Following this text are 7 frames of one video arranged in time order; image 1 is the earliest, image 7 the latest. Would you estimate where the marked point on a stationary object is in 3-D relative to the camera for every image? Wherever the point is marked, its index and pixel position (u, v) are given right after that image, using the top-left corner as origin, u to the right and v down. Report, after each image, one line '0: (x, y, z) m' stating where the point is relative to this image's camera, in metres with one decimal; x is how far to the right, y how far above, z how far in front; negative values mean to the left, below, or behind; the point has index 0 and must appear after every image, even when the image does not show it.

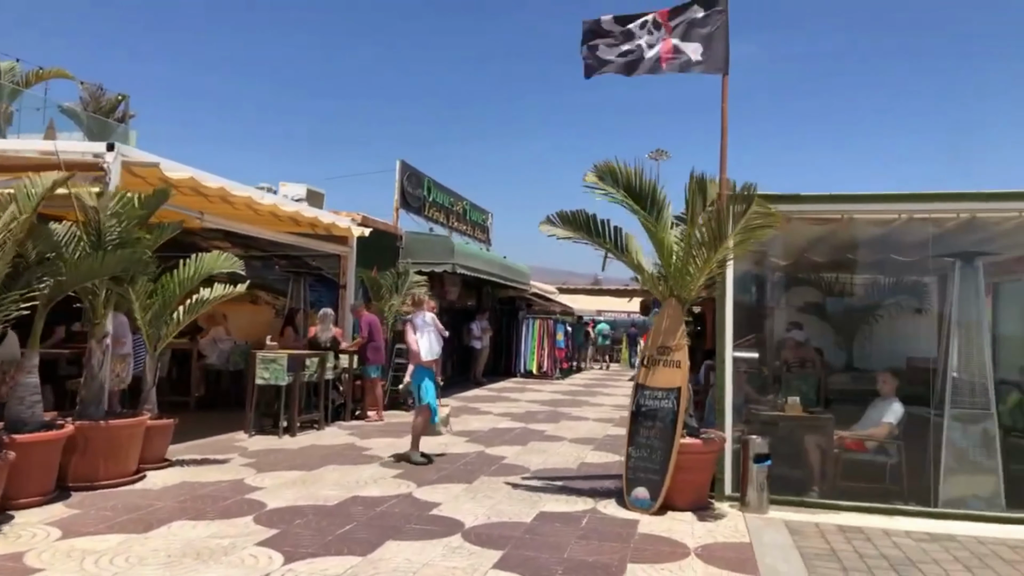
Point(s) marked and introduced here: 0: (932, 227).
0: (+3.6, +0.5, +6.6) m
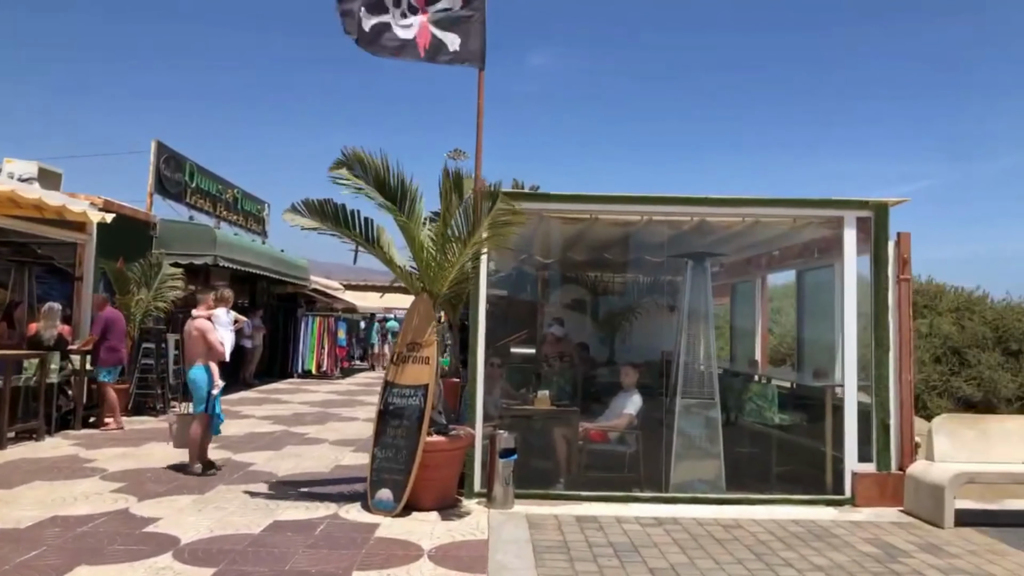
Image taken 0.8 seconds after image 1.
0: (+1.4, +0.5, +7.0) m
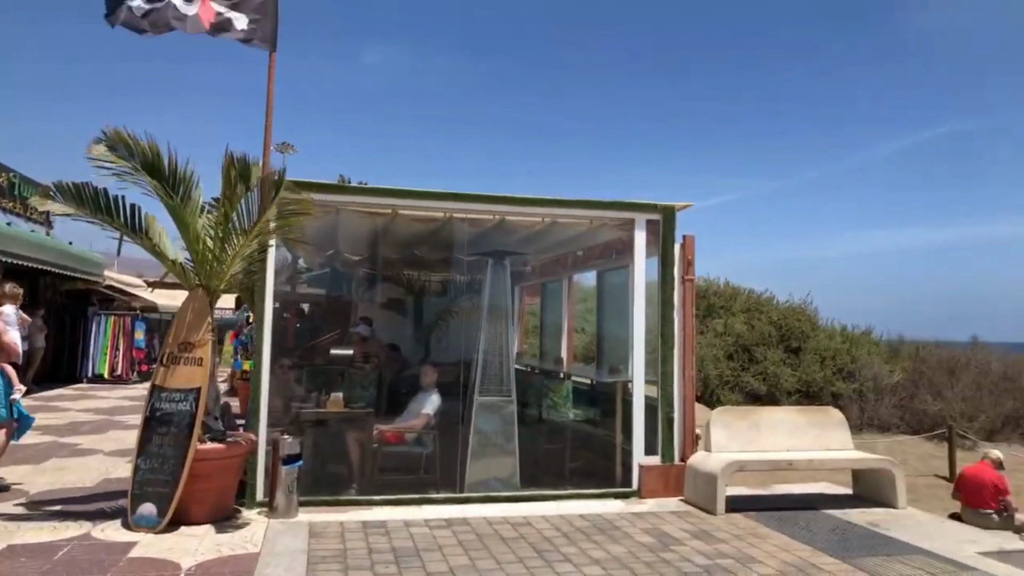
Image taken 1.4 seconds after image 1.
0: (-0.4, +0.6, +6.9) m
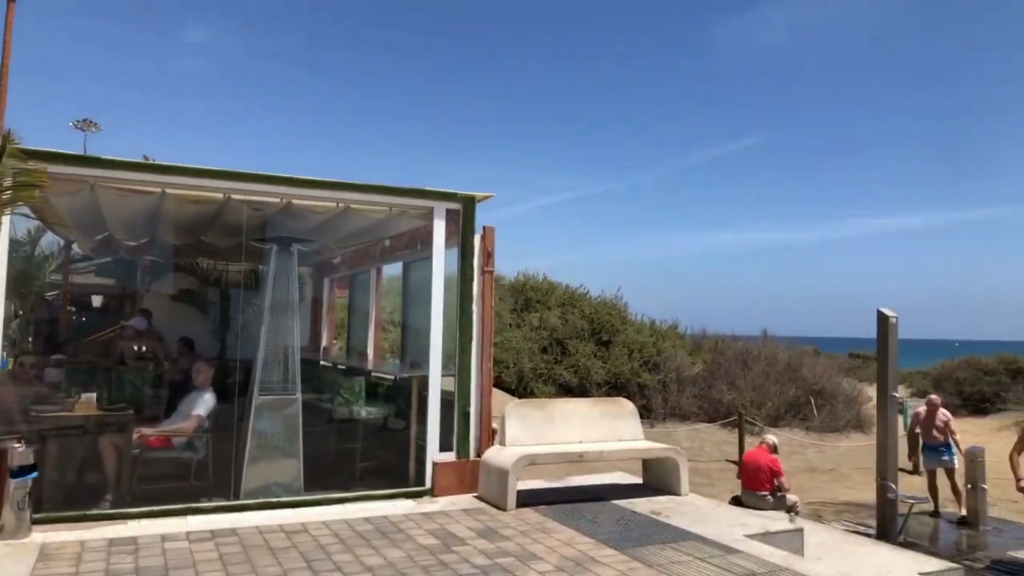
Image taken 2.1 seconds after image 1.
0: (-2.1, +0.6, +6.4) m
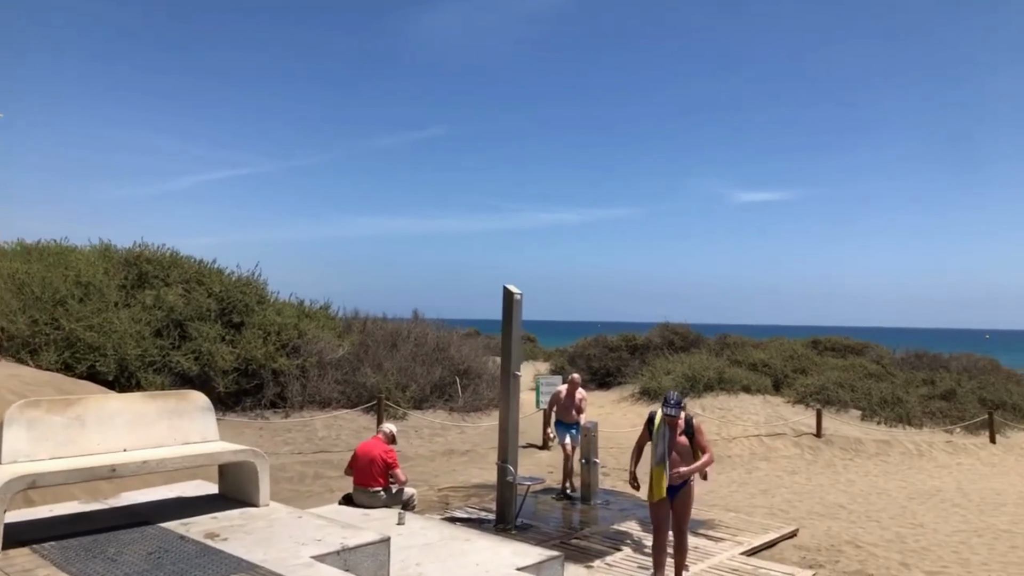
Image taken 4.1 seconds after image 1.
0: (-4.9, +0.9, +3.7) m
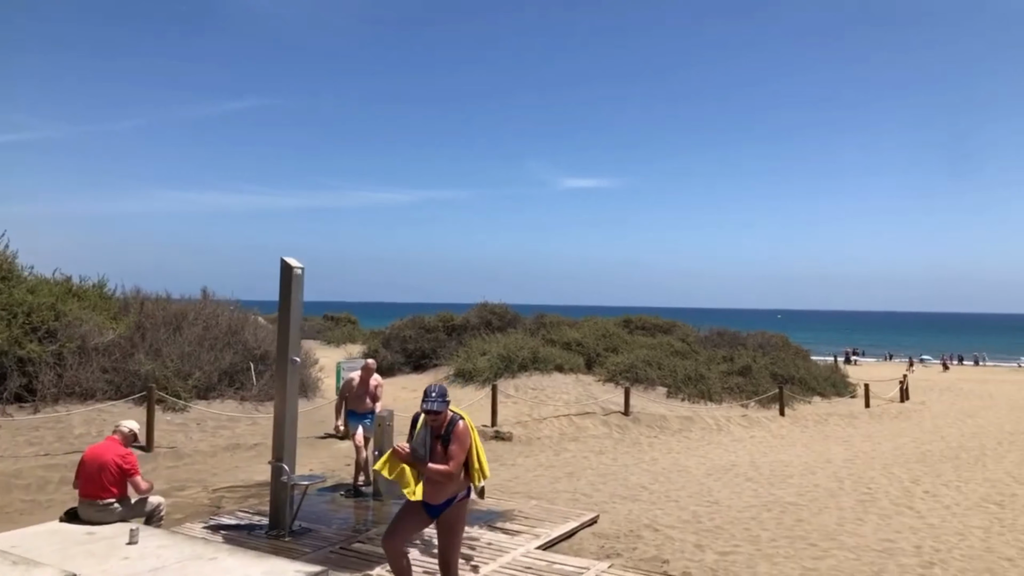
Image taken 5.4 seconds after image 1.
0: (-5.9, +1.1, +1.6) m
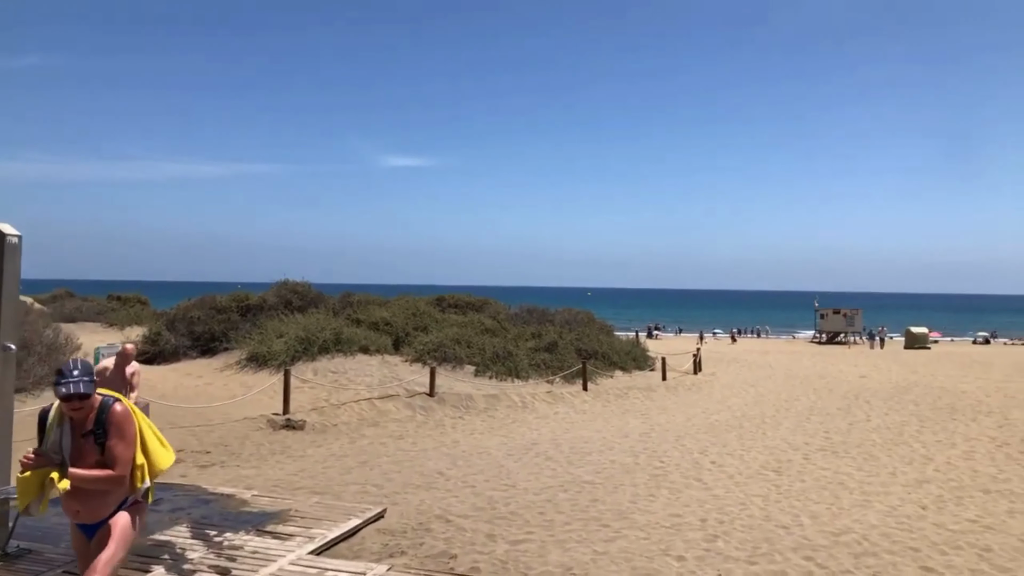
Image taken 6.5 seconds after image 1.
0: (-6.3, +1.2, -0.5) m
